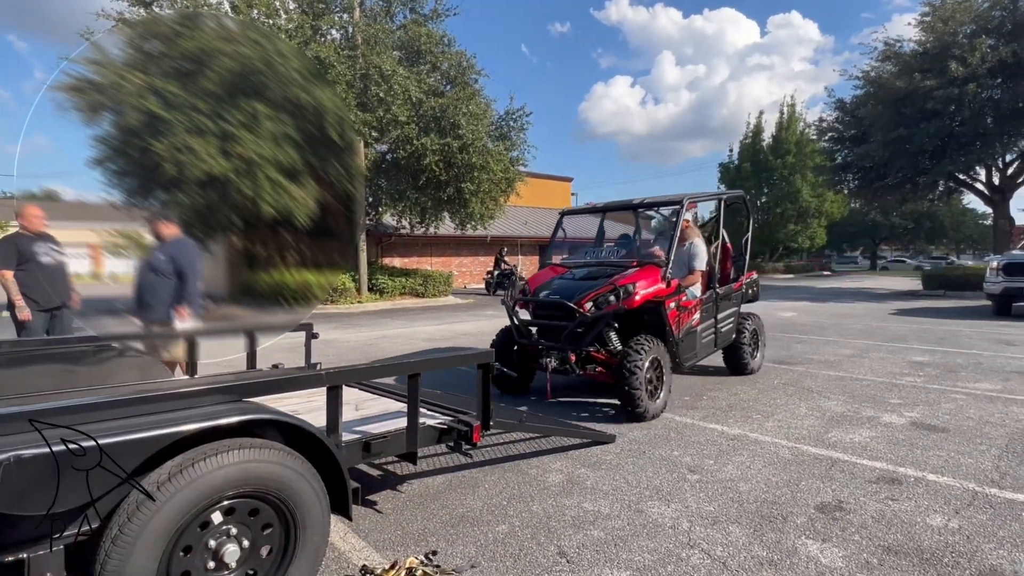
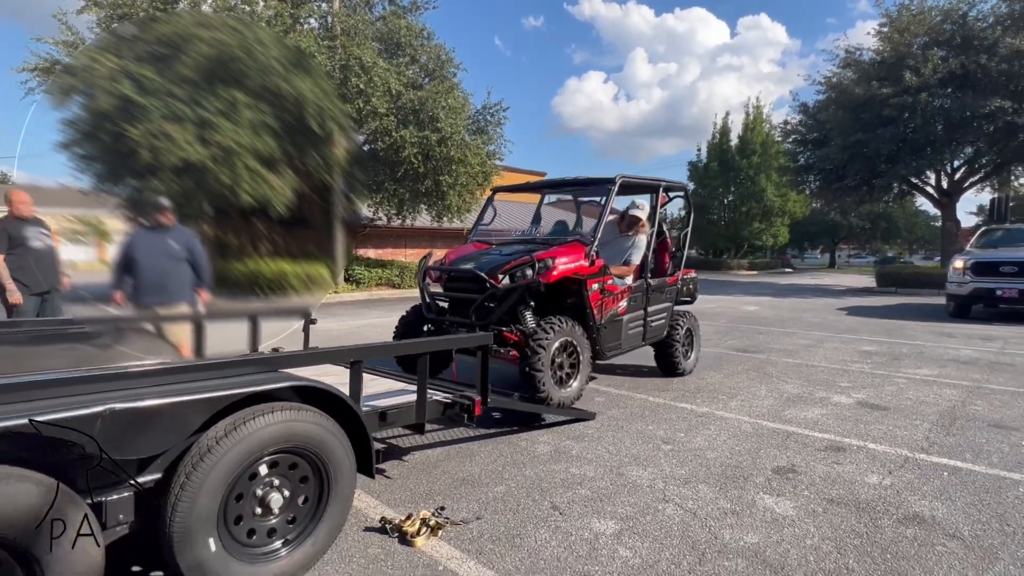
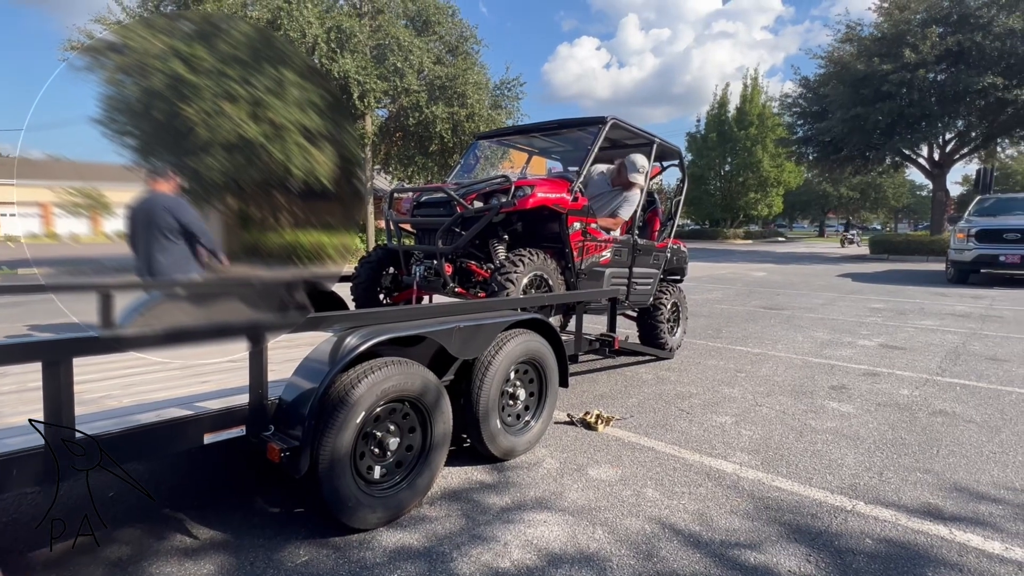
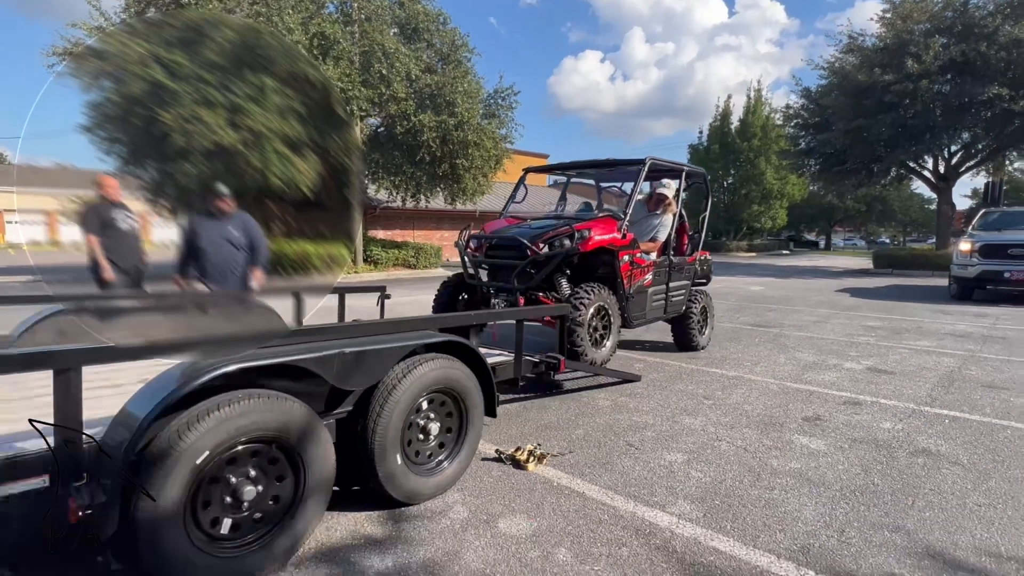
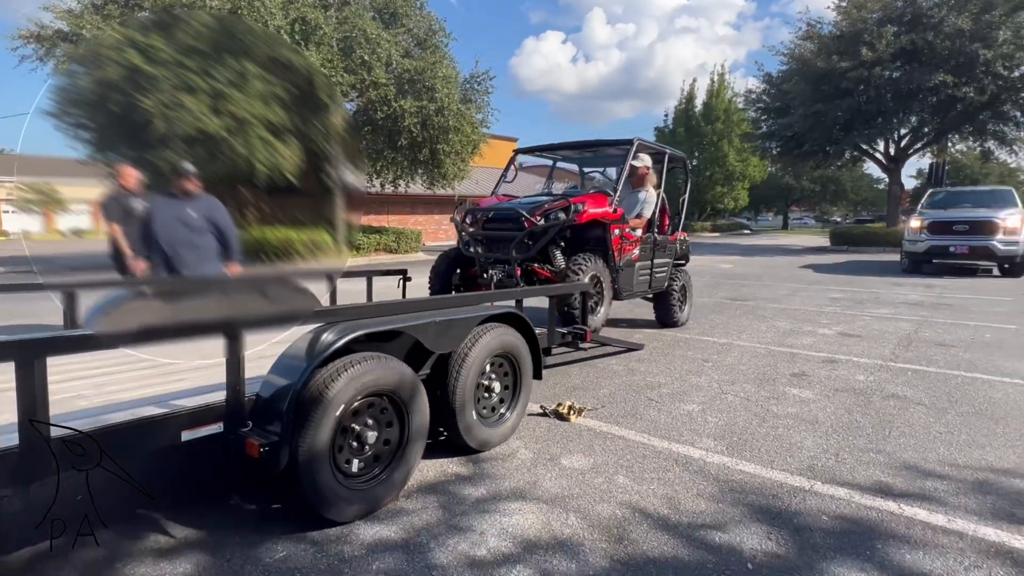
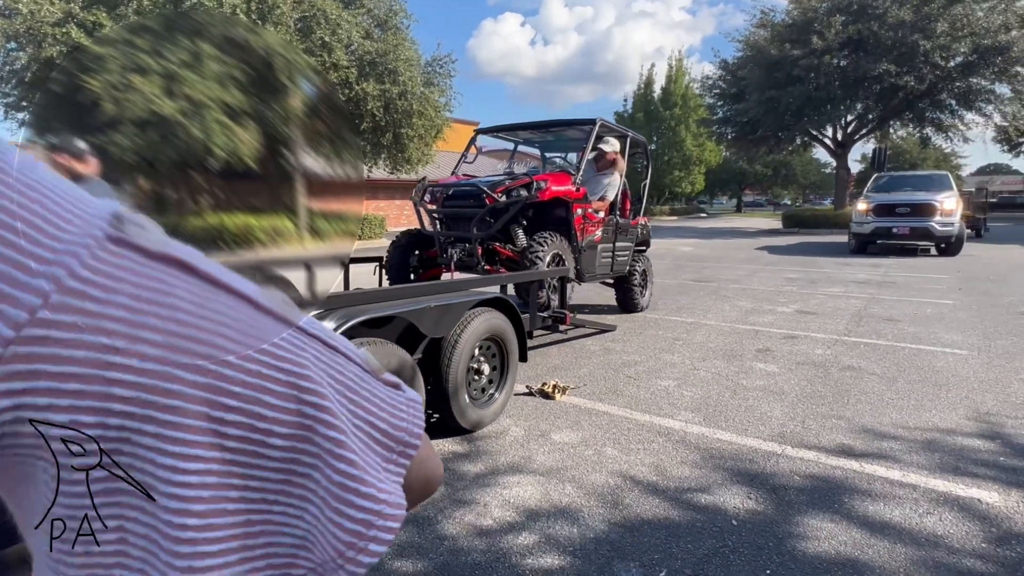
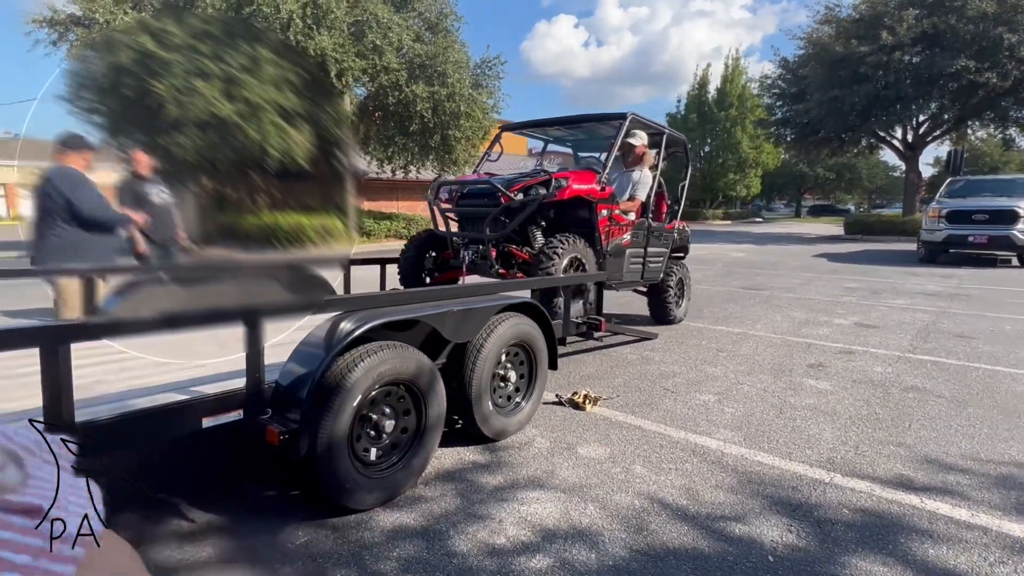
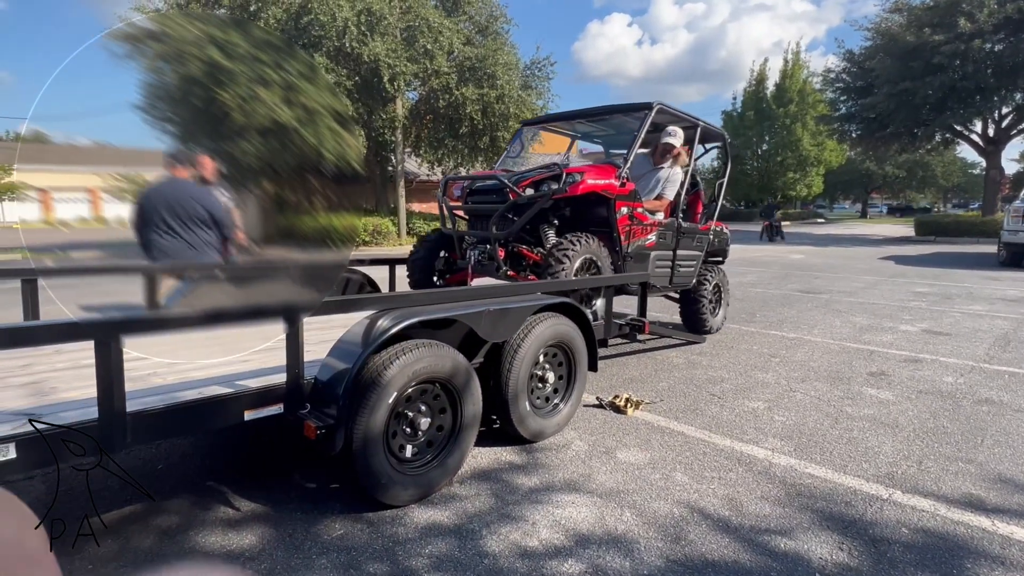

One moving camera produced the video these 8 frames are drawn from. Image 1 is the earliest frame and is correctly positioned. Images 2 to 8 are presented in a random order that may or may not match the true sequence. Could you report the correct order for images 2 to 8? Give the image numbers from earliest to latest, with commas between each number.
2, 4, 5, 6, 7, 8, 3
